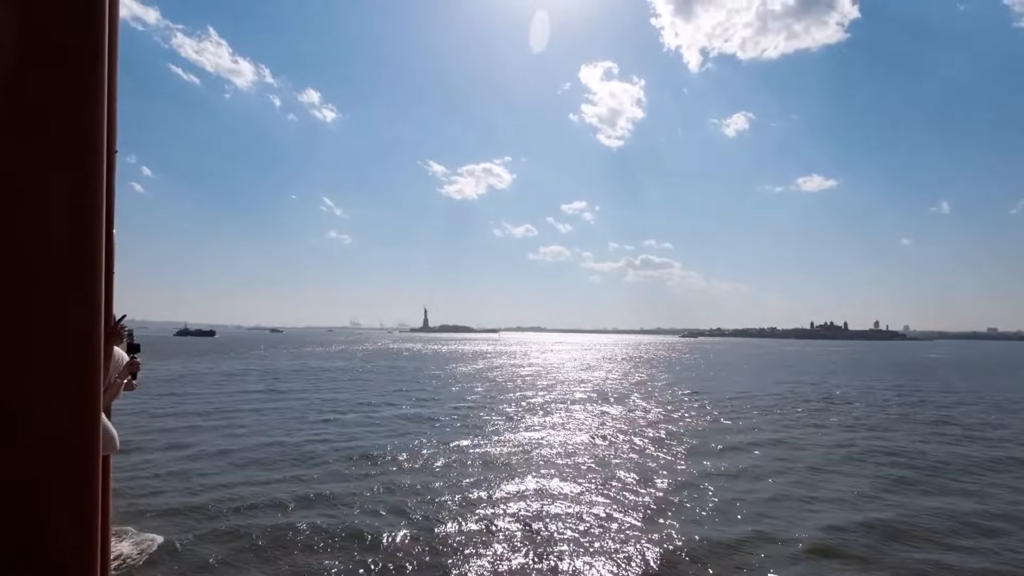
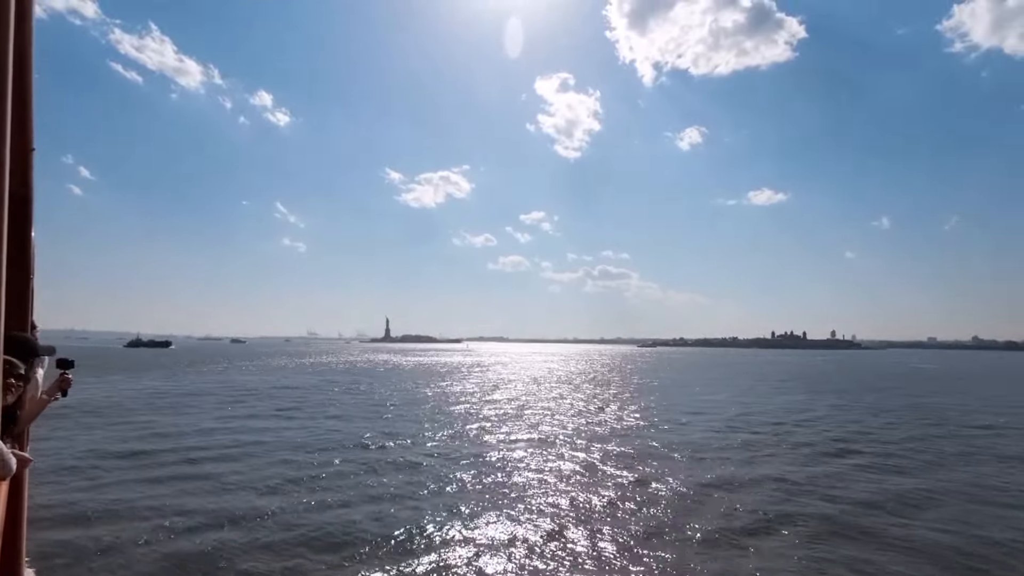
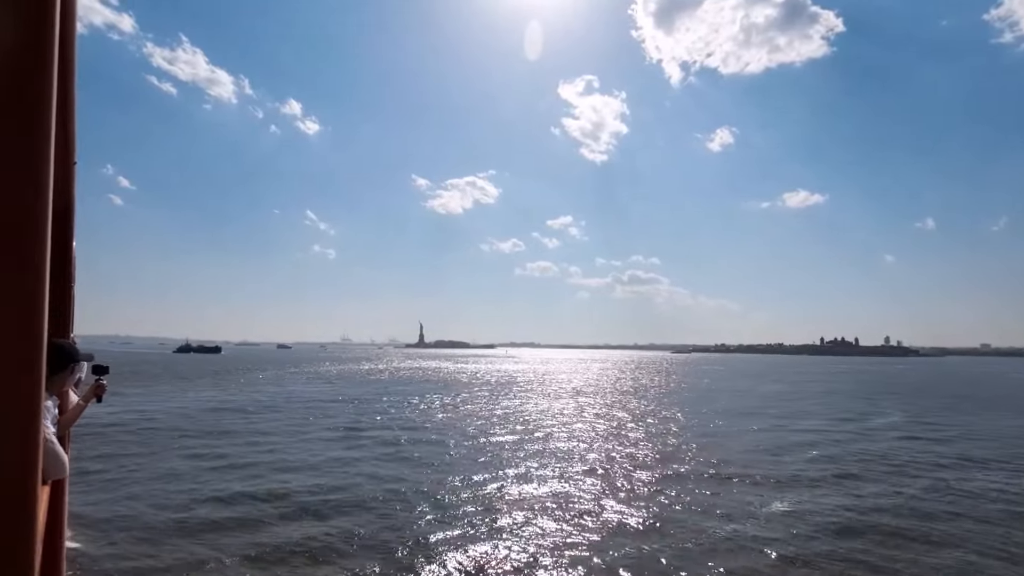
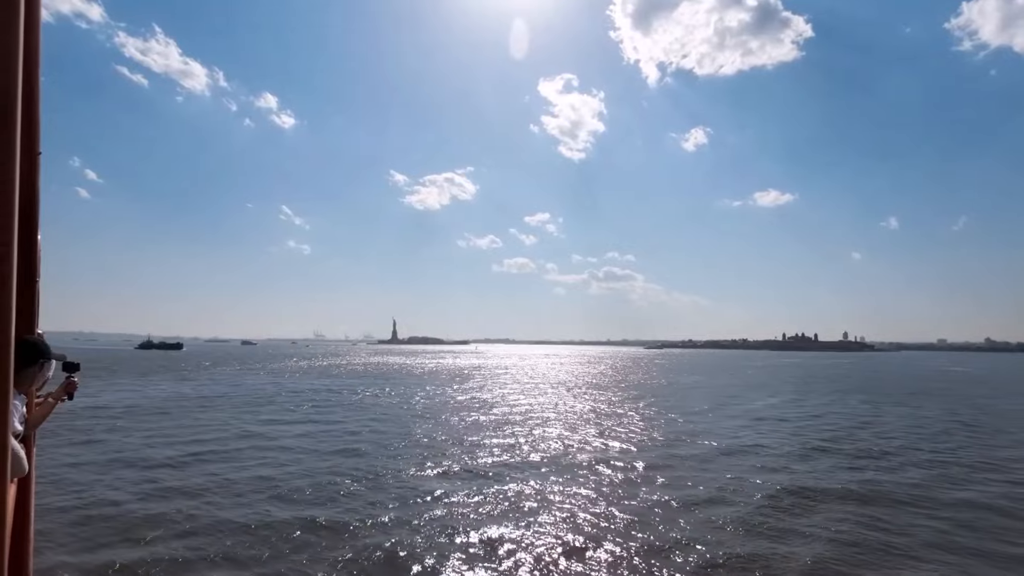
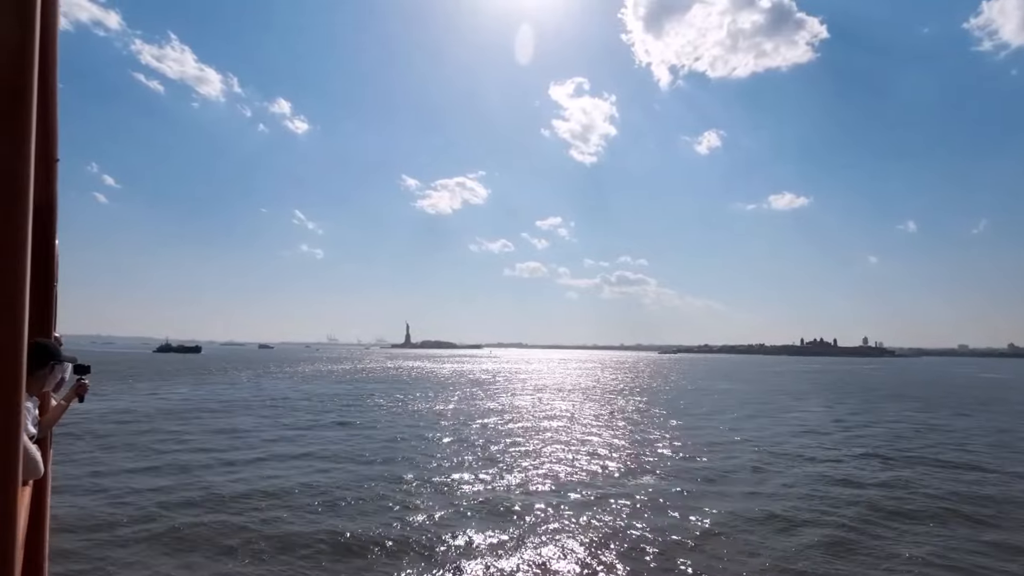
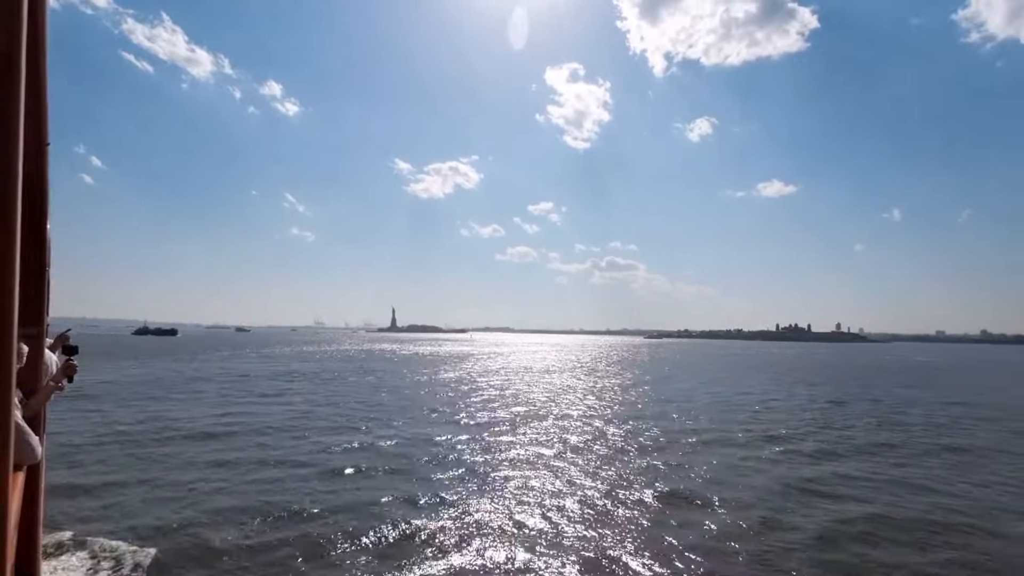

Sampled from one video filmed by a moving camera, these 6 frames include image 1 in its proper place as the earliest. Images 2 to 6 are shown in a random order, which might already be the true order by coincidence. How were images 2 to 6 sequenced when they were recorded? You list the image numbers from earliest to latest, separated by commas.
6, 2, 4, 5, 3
